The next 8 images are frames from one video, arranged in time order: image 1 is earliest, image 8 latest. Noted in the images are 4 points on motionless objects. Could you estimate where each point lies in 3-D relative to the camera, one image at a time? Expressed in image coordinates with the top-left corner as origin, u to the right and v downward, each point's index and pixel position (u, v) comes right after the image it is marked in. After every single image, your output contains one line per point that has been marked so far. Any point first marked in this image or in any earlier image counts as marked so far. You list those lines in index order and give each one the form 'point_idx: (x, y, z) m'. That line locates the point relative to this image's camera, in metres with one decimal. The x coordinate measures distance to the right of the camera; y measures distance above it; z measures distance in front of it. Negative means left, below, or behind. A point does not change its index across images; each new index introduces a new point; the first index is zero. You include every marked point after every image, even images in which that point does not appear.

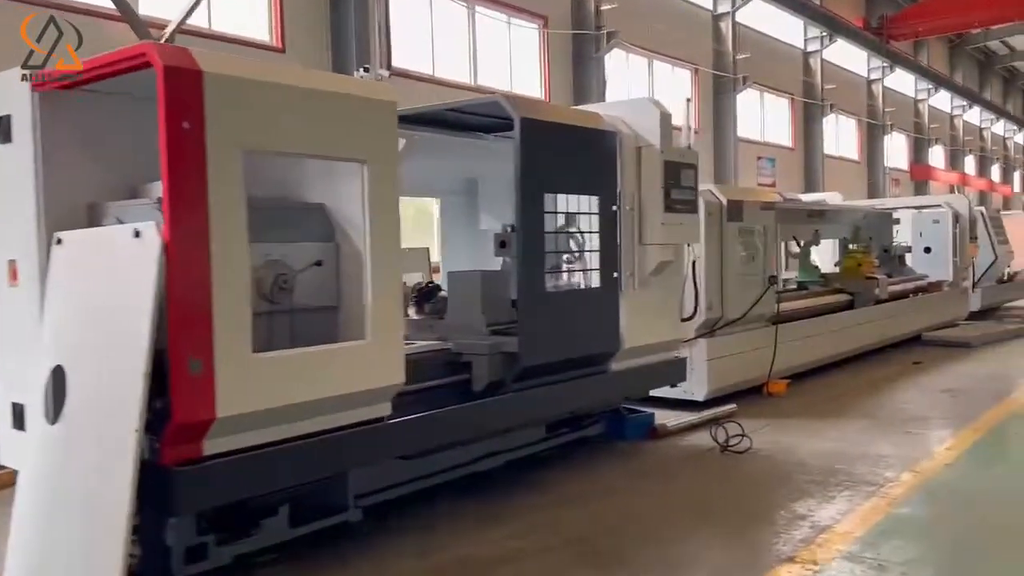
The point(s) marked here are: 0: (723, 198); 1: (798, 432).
0: (+1.0, +0.4, +4.1) m
1: (+1.2, -0.6, +3.6) m
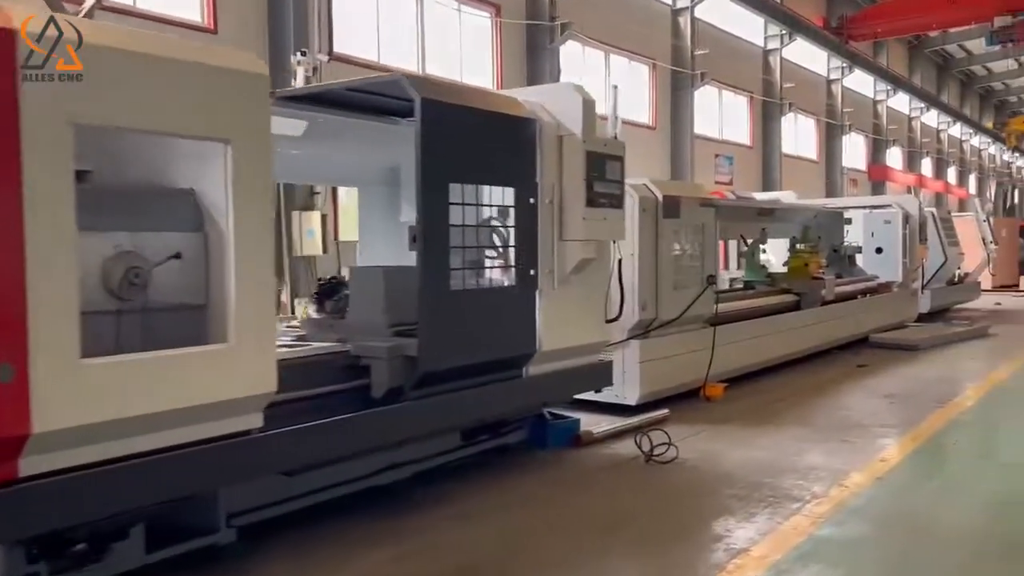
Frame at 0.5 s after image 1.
0: (+0.7, +0.4, +3.9) m
1: (+0.8, -0.6, +3.4) m
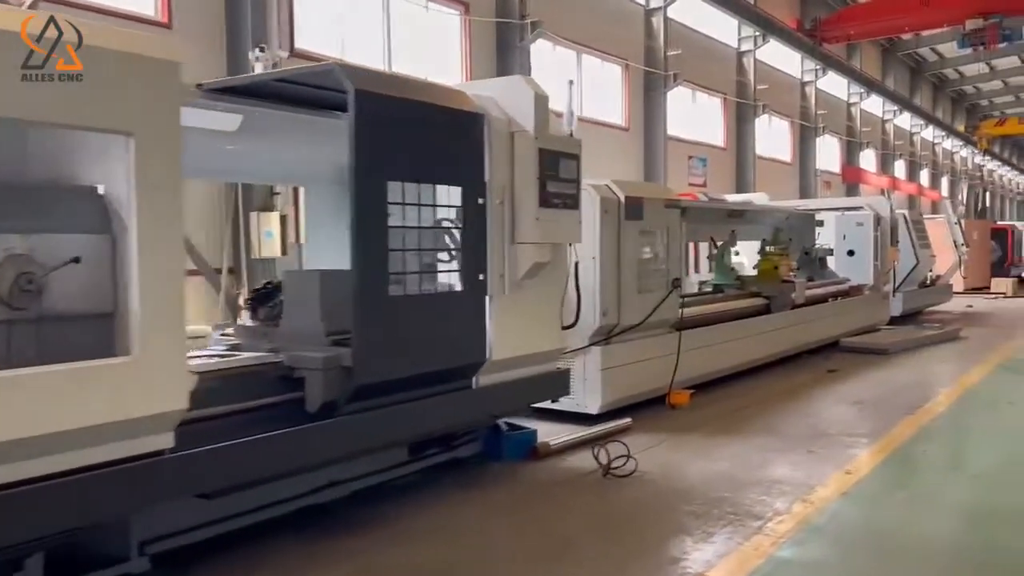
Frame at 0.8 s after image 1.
0: (+0.5, +0.4, +3.8) m
1: (+0.7, -0.6, +3.3) m
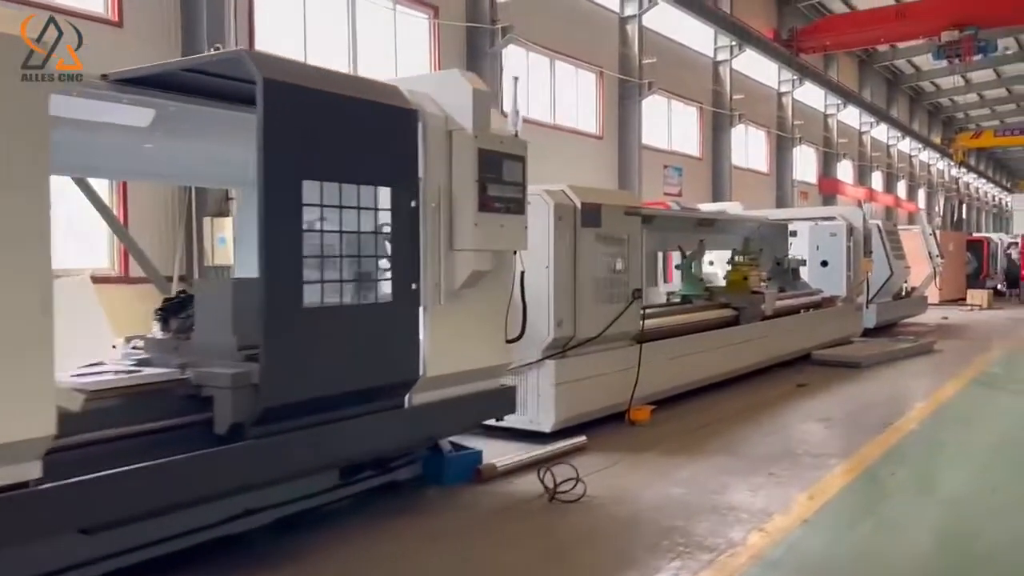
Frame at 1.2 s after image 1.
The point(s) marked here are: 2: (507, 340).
0: (+0.3, +0.4, +3.6) m
1: (+0.5, -0.6, +3.1) m
2: (0.0, -0.2, +2.8) m
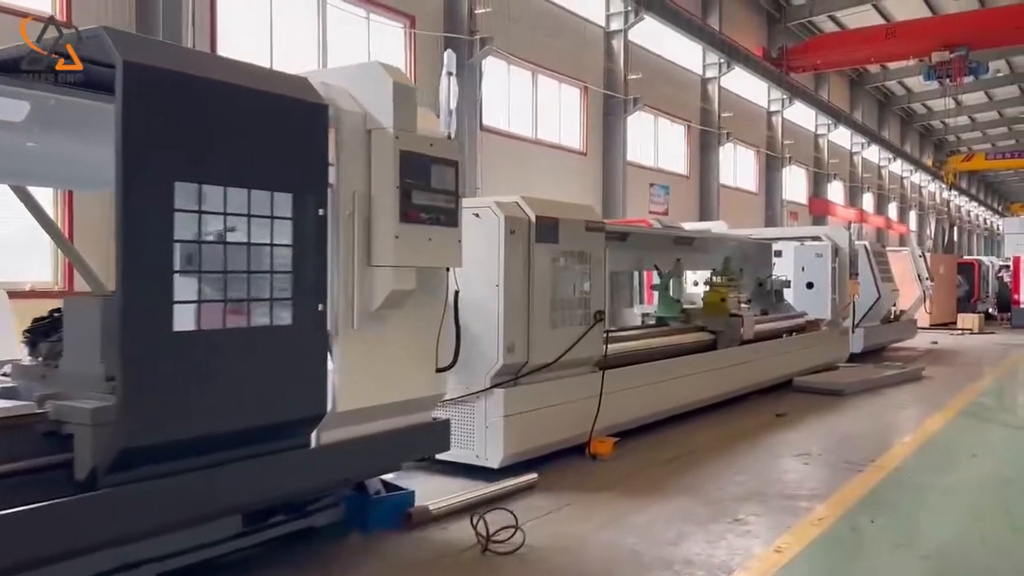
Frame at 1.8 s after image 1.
0: (+0.1, +0.3, +3.3) m
1: (+0.3, -0.7, +2.8) m
2: (-0.2, -0.2, +2.5) m
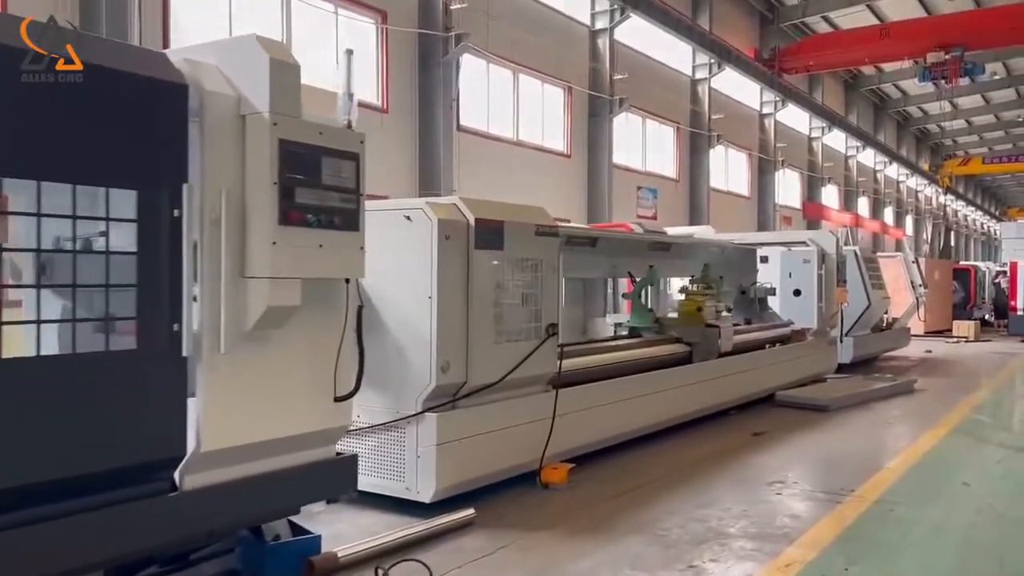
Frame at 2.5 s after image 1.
0: (-0.1, +0.2, +2.9) m
1: (+0.1, -0.8, +2.4) m
2: (-0.4, -0.3, +2.2) m
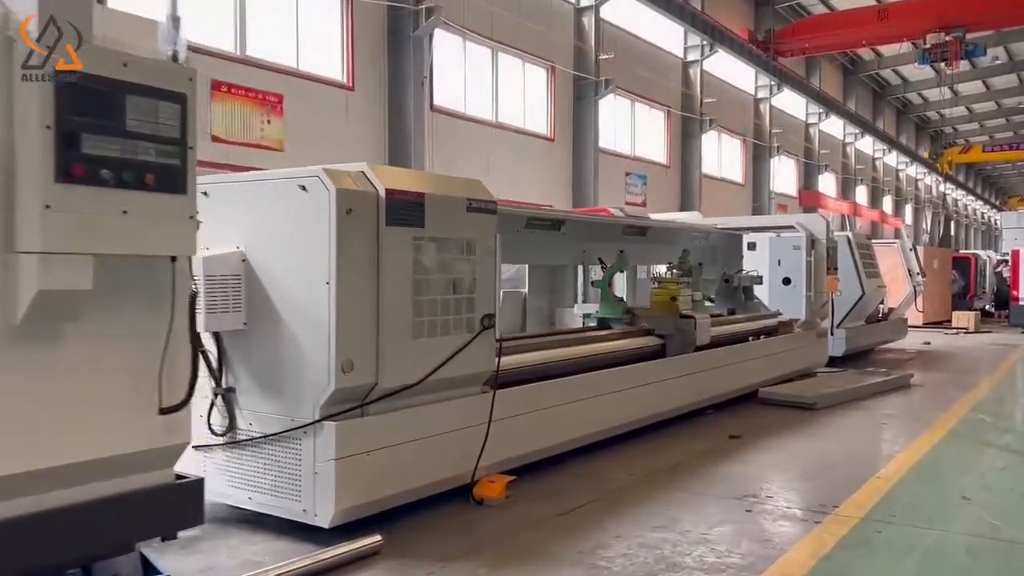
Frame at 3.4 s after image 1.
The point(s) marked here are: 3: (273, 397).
0: (-0.4, +0.3, +2.5) m
1: (-0.2, -0.7, +2.0) m
2: (-0.7, -0.2, +1.7) m
3: (-0.7, -0.3, +2.5) m
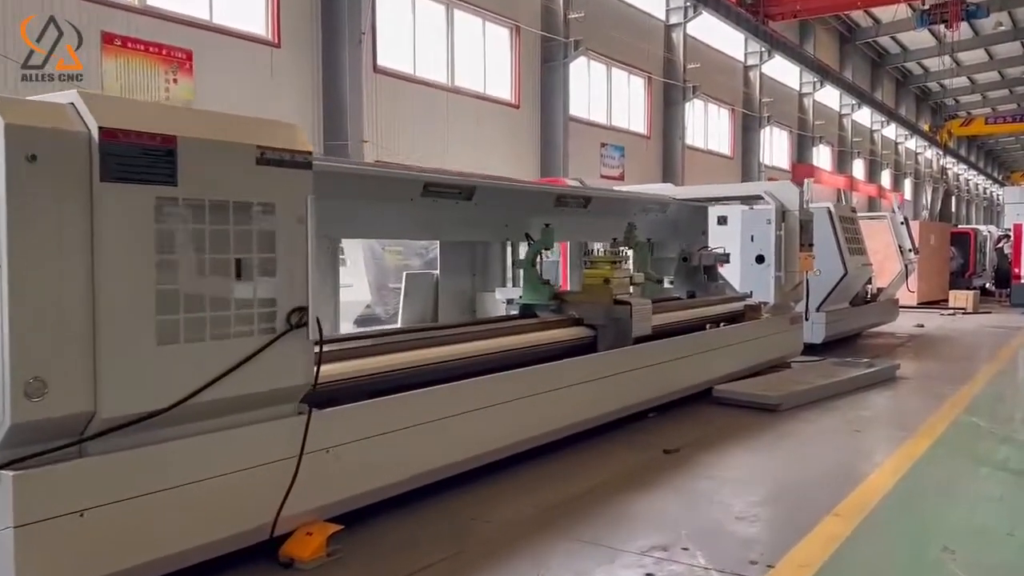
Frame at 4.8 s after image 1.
0: (-0.8, +0.3, +1.7) m
1: (-0.6, -0.7, +1.2) m
2: (-1.1, -0.2, +1.0) m
3: (-1.1, -0.3, +1.7) m
